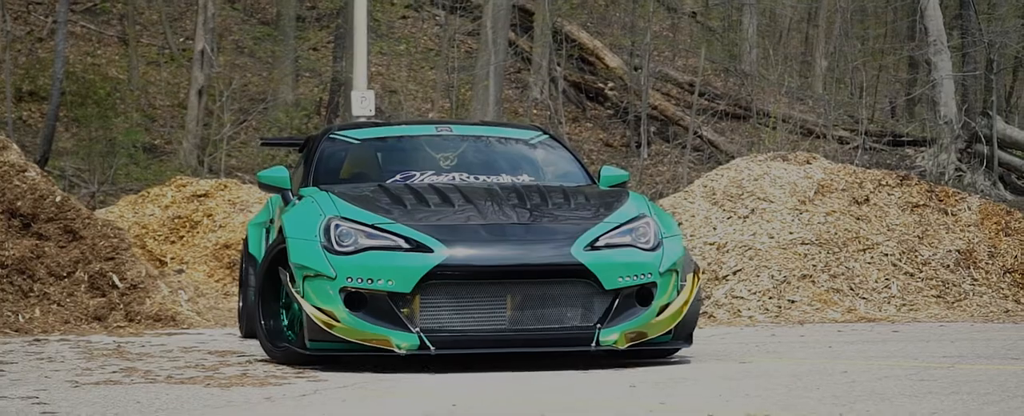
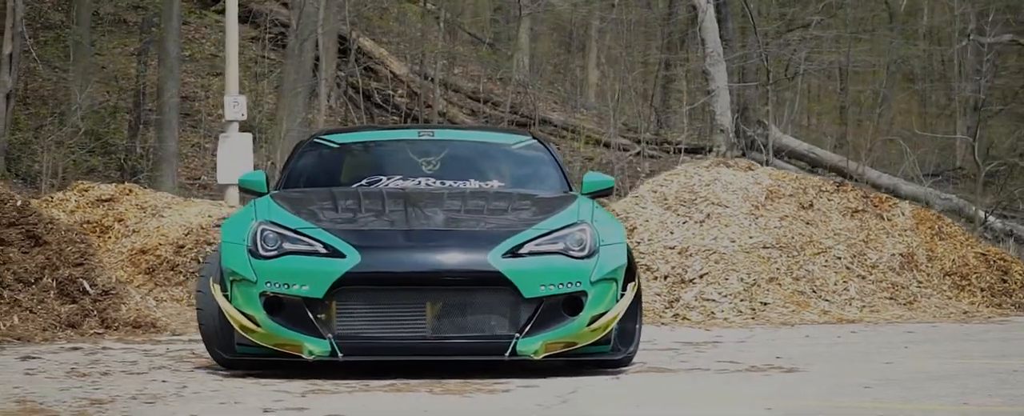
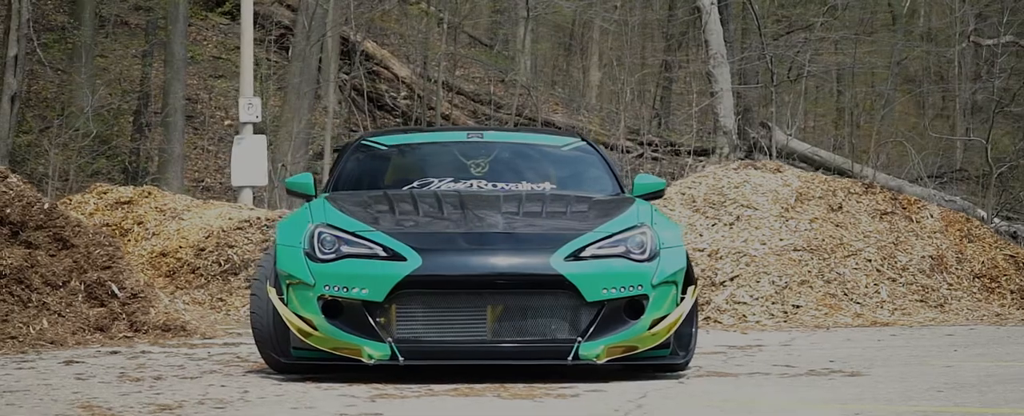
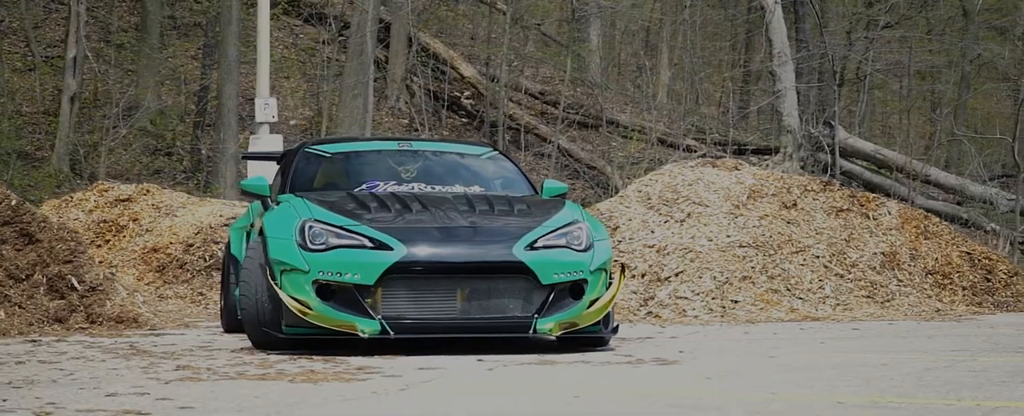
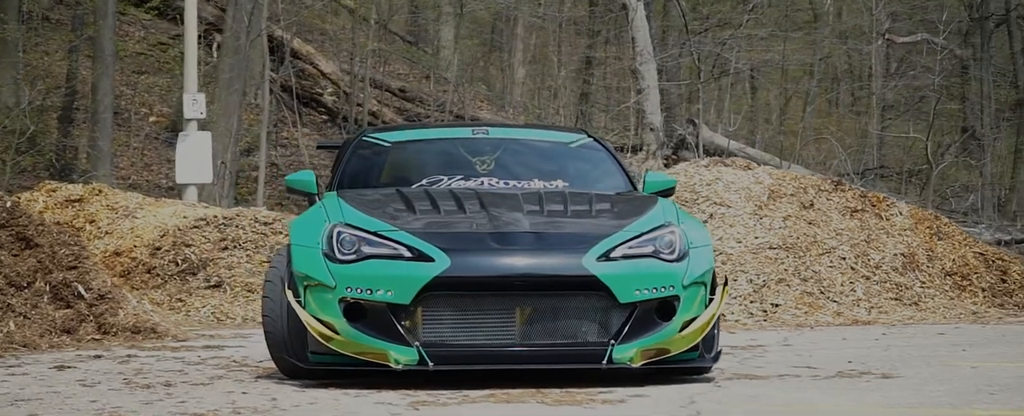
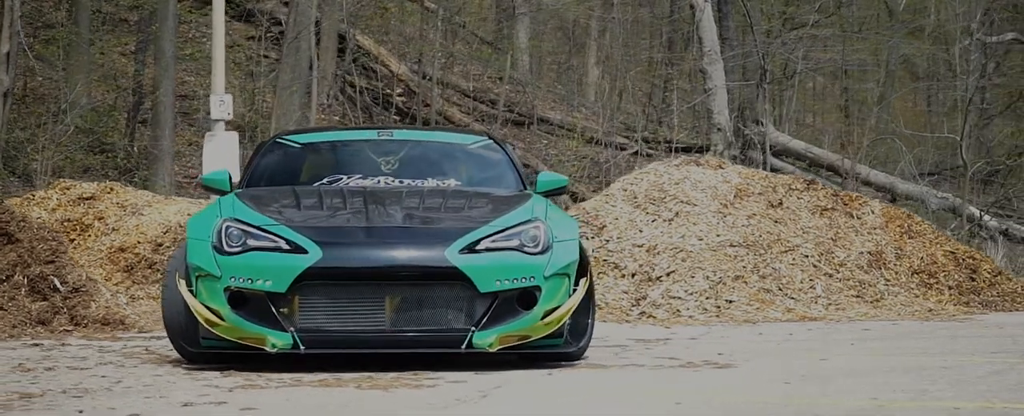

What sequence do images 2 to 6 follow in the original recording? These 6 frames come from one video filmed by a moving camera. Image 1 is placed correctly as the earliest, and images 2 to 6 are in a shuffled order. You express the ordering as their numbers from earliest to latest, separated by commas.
4, 6, 2, 3, 5
